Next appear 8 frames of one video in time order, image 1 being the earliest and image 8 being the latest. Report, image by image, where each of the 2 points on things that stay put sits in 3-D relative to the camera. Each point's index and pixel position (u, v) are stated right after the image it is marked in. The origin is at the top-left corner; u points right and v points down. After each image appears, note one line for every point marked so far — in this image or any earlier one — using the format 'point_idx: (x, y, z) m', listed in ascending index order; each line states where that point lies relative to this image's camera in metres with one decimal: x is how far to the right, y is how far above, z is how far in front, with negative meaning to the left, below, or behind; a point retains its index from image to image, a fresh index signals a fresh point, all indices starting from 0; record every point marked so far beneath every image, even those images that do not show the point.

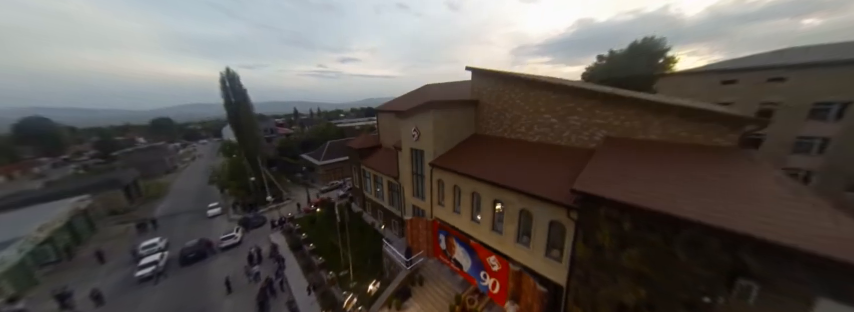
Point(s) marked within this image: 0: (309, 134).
0: (-8.2, +1.5, +15.8) m
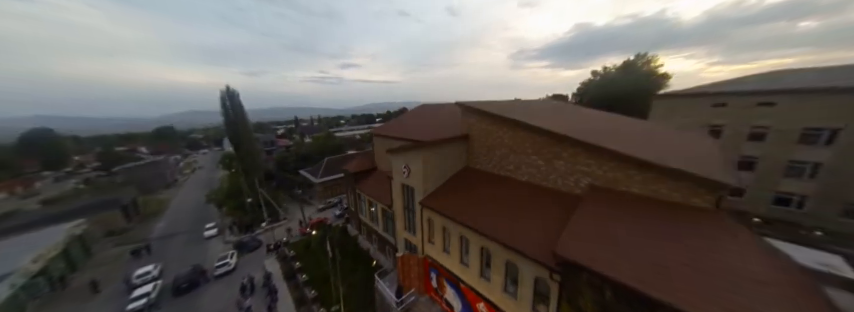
0: (-8.3, +0.6, +15.9) m
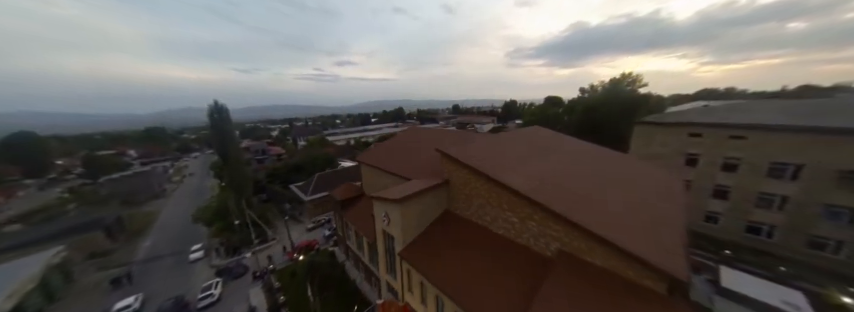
0: (-8.8, 0.0, +15.8) m
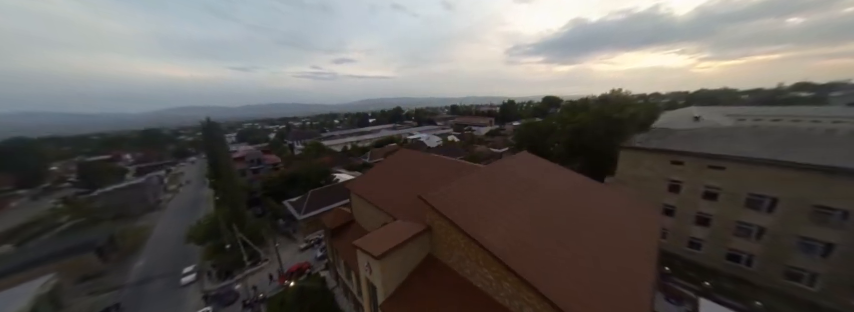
0: (-9.2, -0.7, +15.8) m
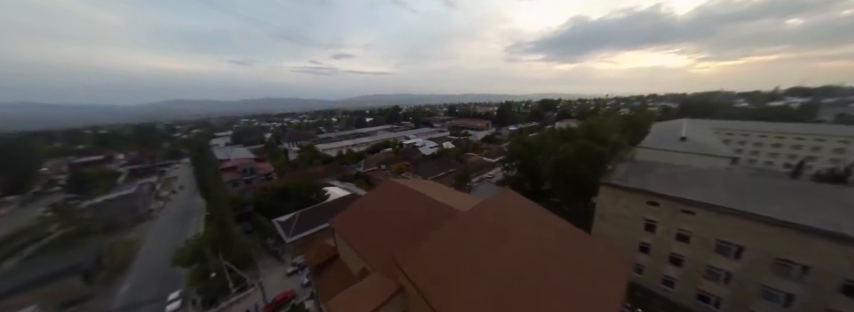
0: (-9.7, -1.4, +15.8) m
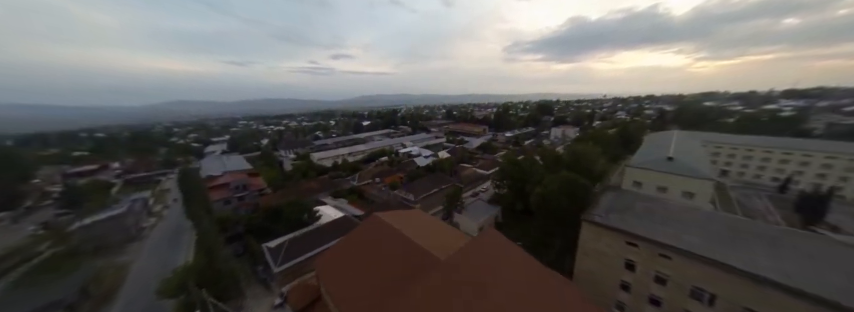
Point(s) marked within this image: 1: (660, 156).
0: (-10.2, -2.6, +15.8) m
1: (+12.7, 0.0, +12.2) m
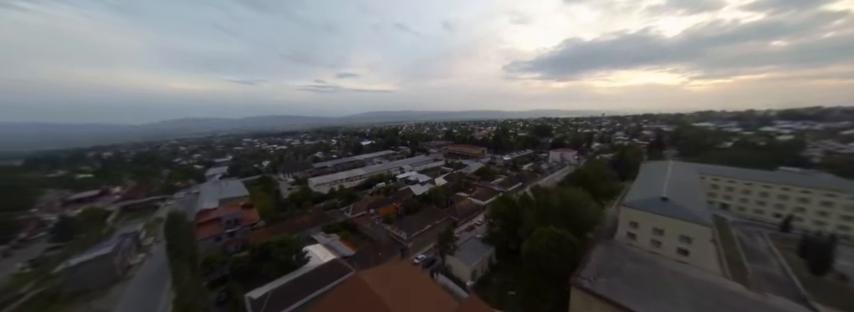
0: (-10.6, -5.0, +15.5) m
1: (+12.3, -2.1, +12.1) m
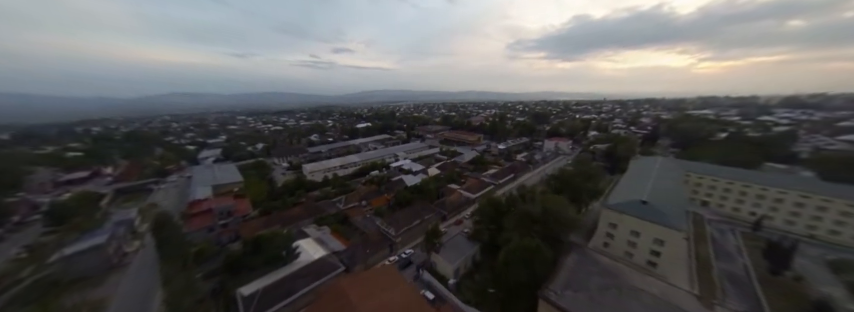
0: (-11.4, -4.6, +15.9) m
1: (+11.6, -2.3, +12.4) m
